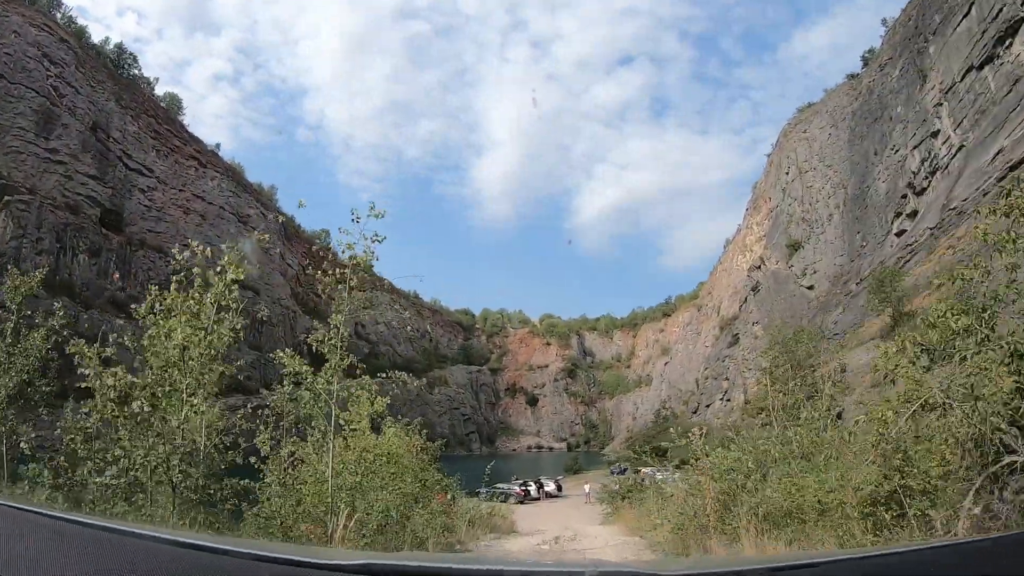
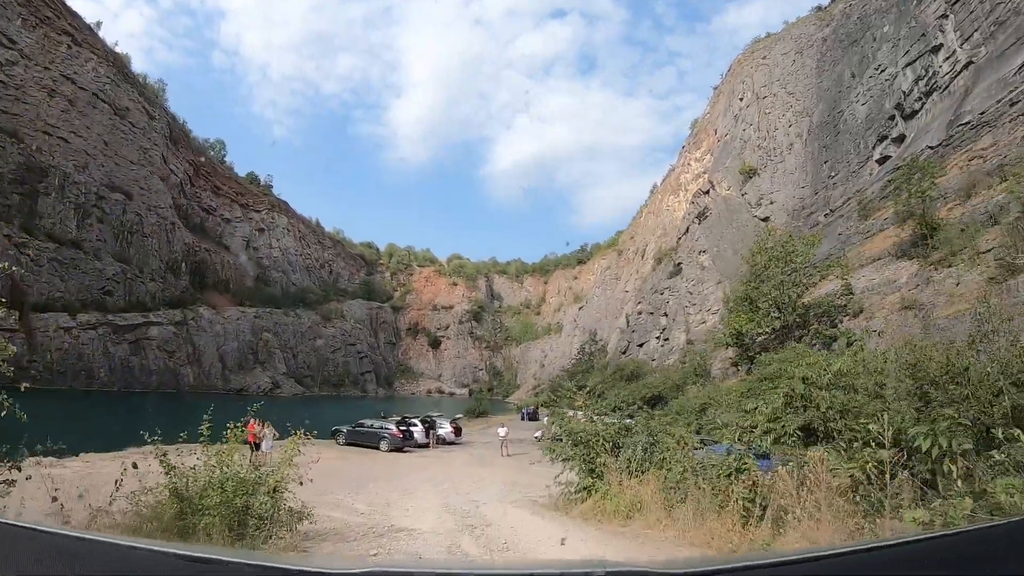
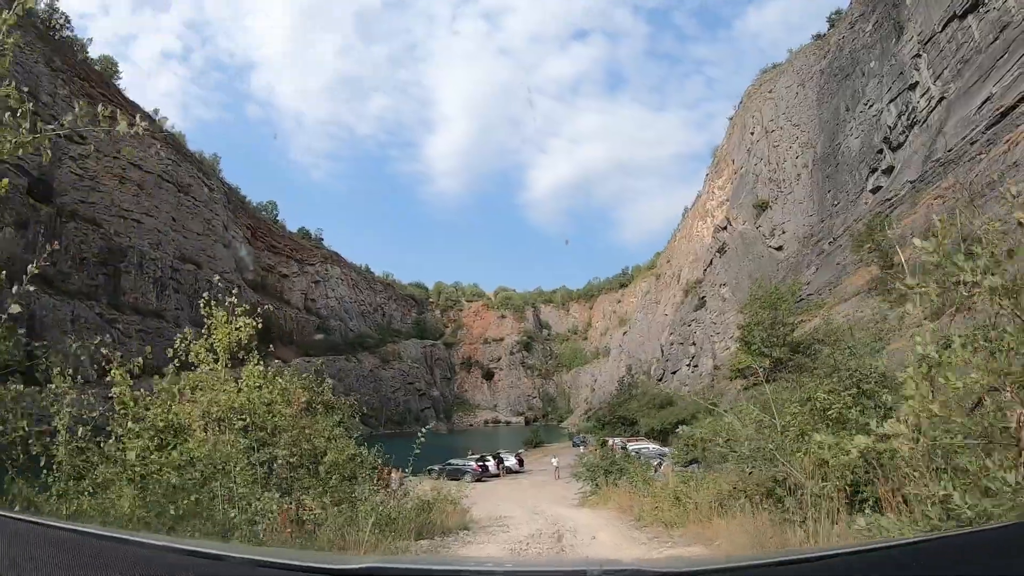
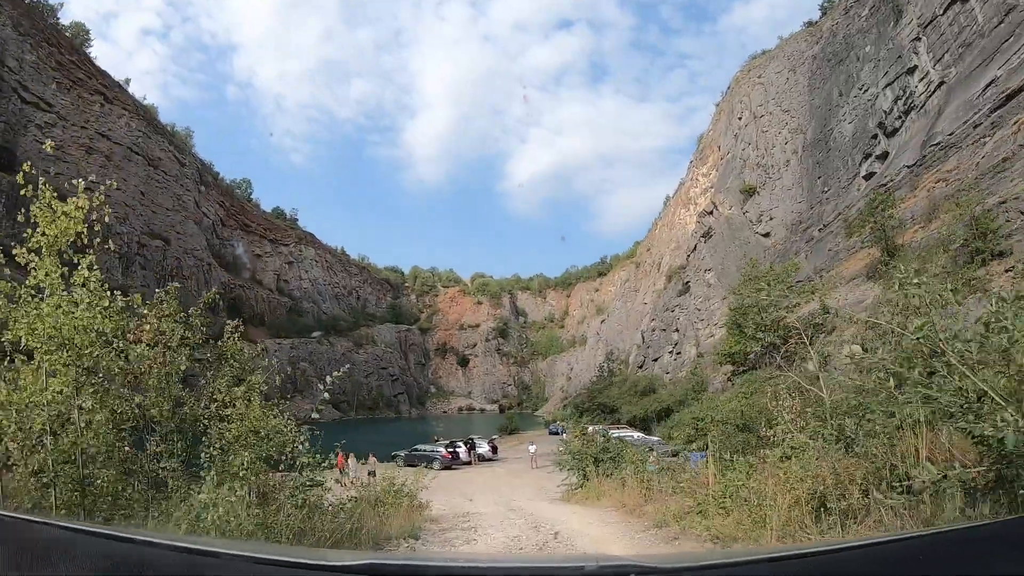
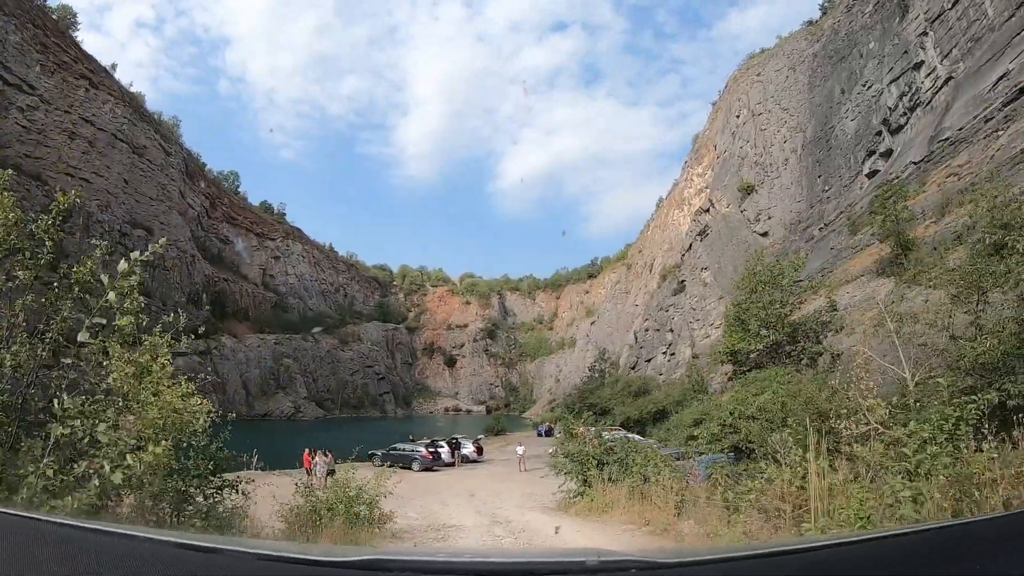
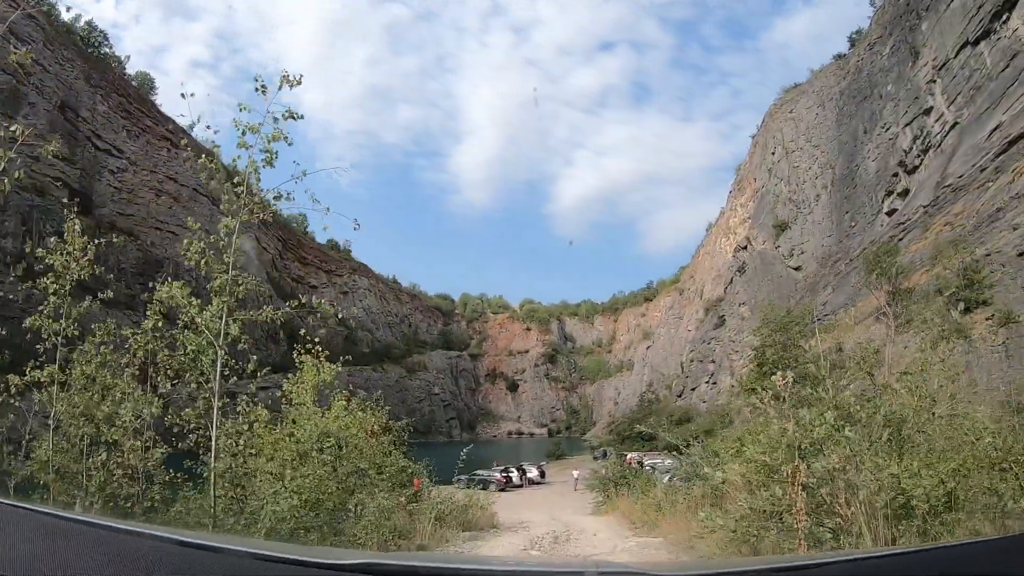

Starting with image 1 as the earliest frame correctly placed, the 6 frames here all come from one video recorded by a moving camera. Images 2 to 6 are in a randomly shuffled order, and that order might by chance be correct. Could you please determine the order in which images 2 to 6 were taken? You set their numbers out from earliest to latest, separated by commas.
6, 3, 4, 5, 2
